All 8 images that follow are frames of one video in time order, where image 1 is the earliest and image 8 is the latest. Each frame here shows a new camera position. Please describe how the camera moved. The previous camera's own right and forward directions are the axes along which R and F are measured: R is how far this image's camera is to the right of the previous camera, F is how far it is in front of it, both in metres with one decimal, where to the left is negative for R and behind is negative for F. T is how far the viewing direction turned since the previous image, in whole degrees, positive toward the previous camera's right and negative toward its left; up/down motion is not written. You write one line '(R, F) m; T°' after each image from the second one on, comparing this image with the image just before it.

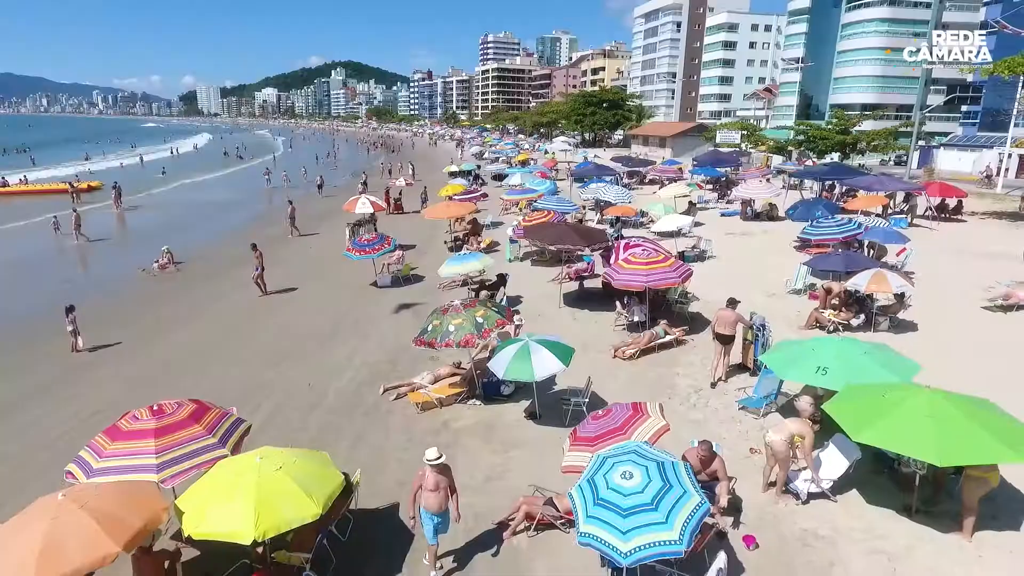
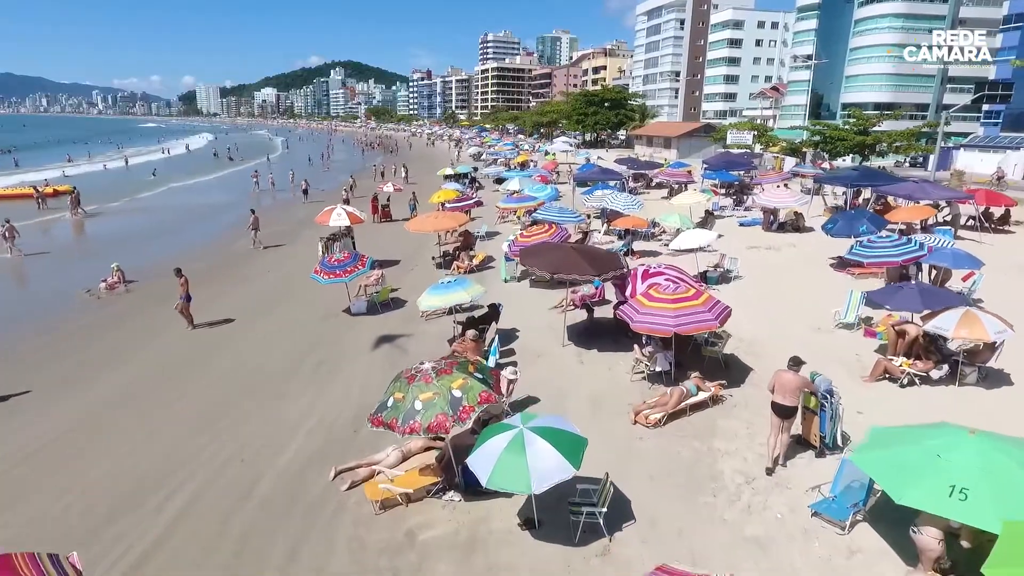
(+0.1, +2.4) m; 0°
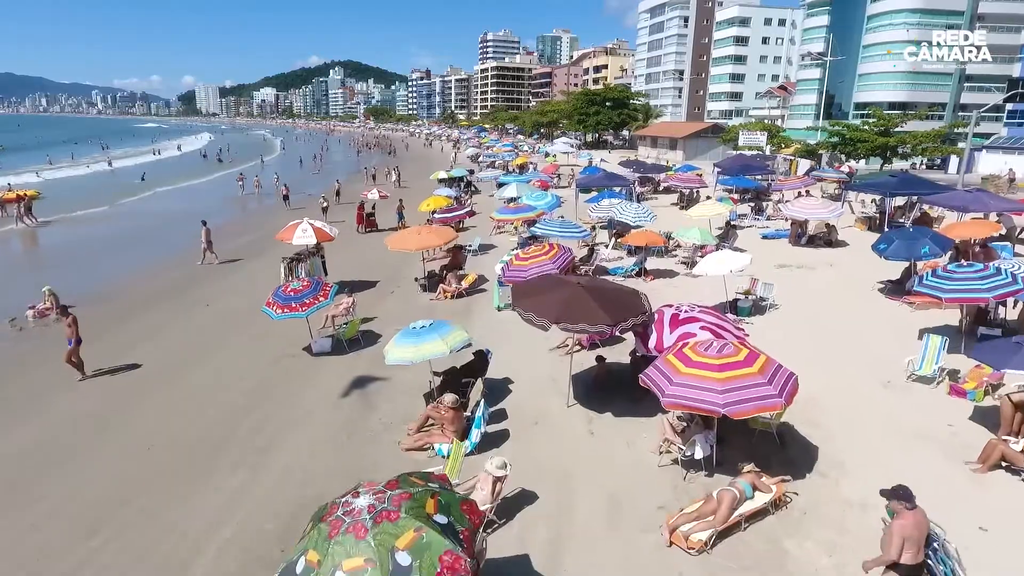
(+0.1, +2.5) m; 0°
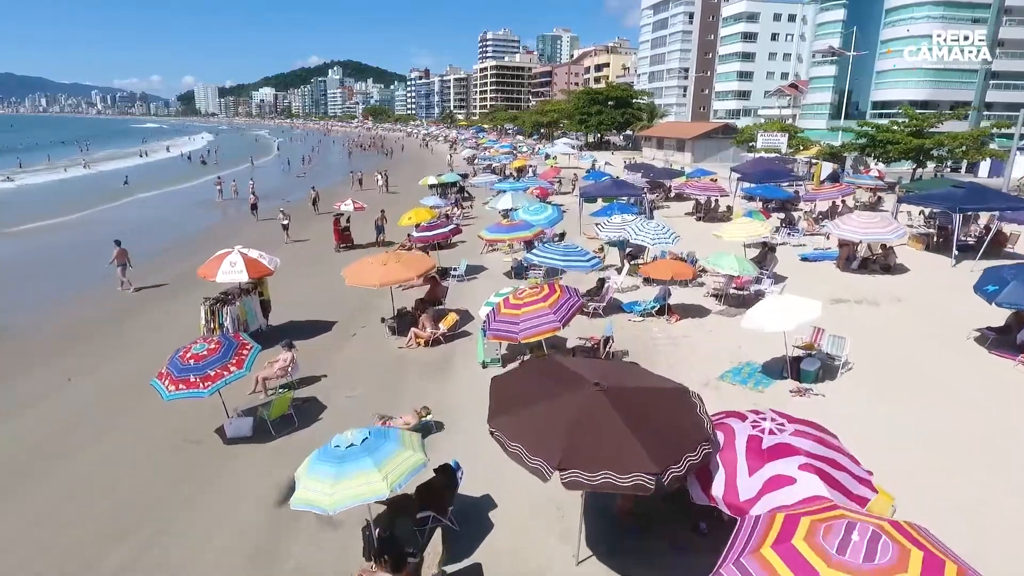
(+0.2, +3.3) m; 0°
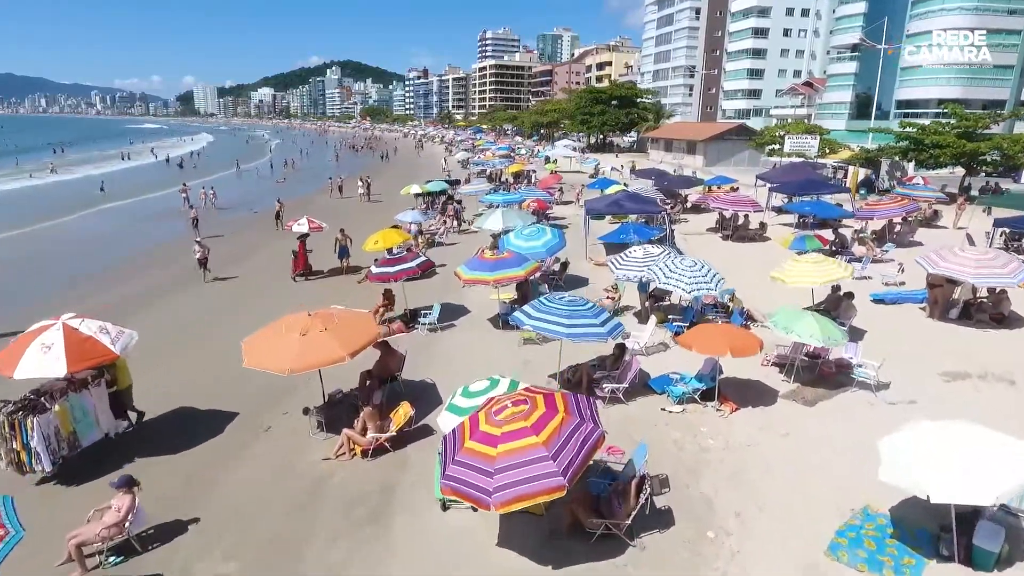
(+0.3, +4.0) m; 0°
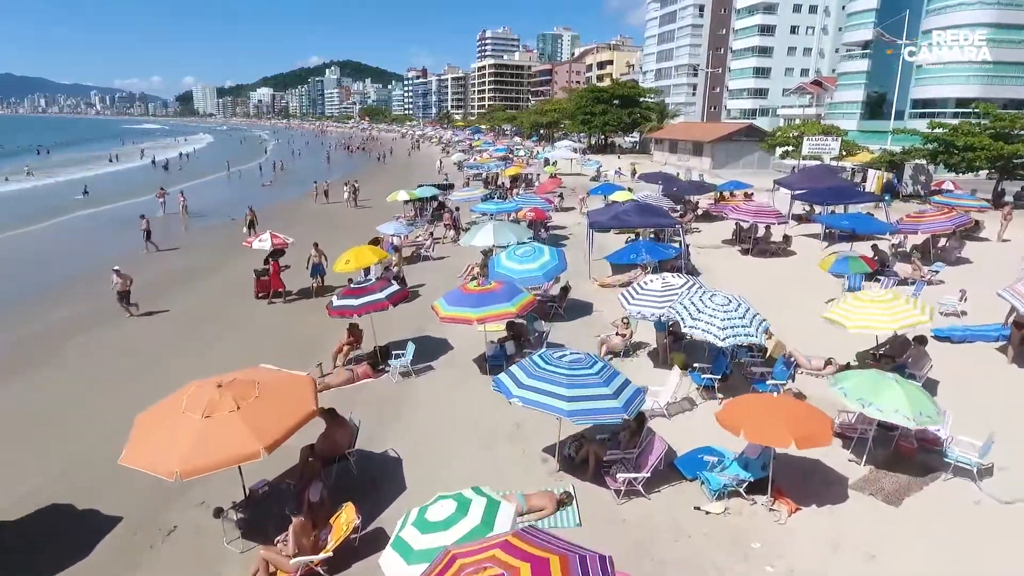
(+0.2, +2.3) m; 0°
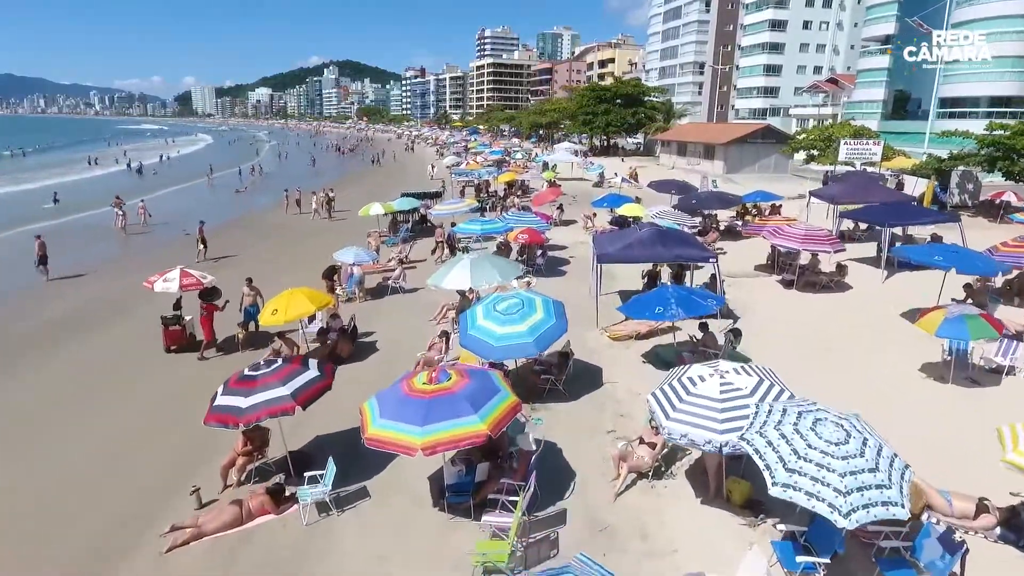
(+0.3, +3.8) m; 0°
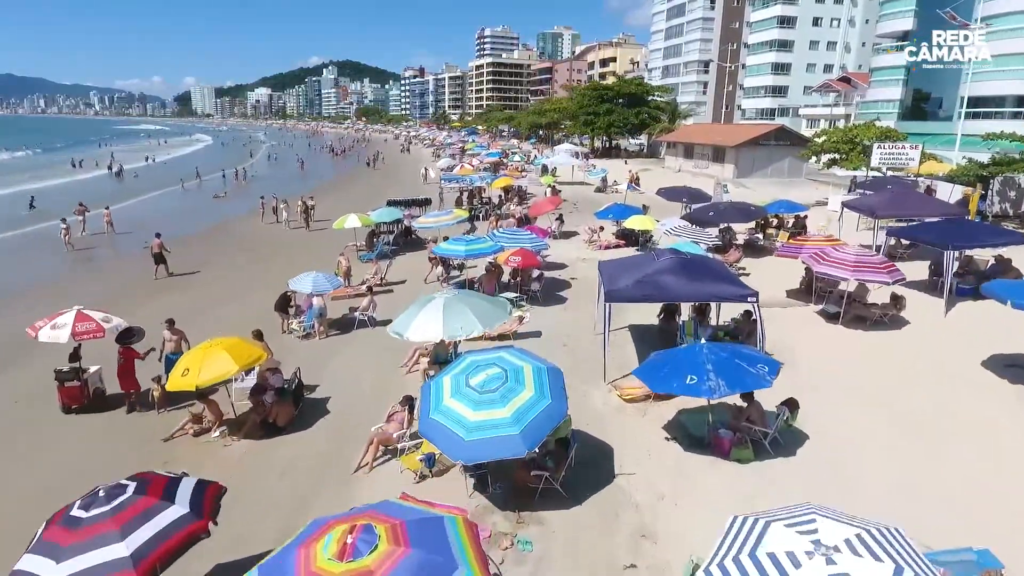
(+0.2, +2.6) m; 0°
